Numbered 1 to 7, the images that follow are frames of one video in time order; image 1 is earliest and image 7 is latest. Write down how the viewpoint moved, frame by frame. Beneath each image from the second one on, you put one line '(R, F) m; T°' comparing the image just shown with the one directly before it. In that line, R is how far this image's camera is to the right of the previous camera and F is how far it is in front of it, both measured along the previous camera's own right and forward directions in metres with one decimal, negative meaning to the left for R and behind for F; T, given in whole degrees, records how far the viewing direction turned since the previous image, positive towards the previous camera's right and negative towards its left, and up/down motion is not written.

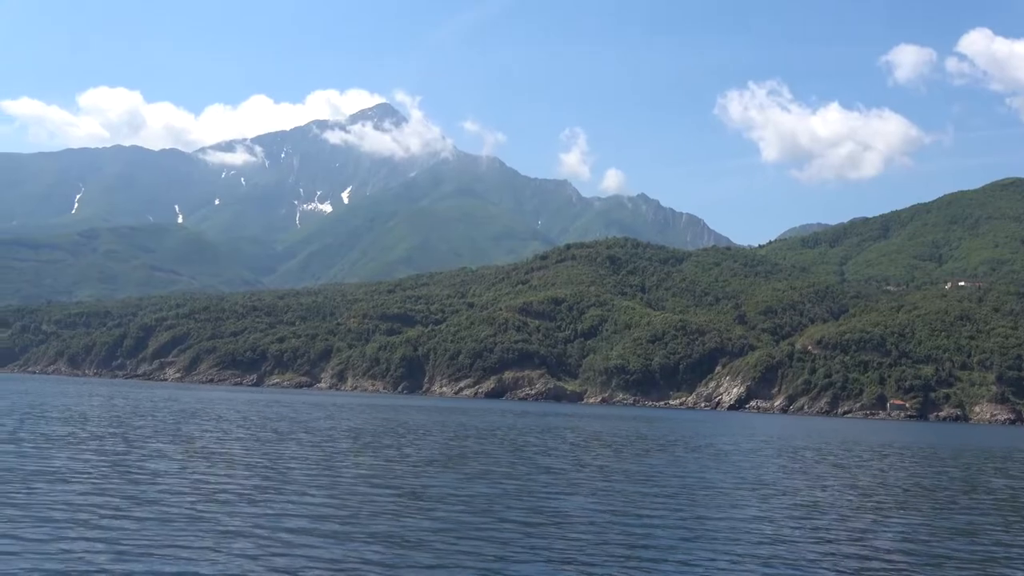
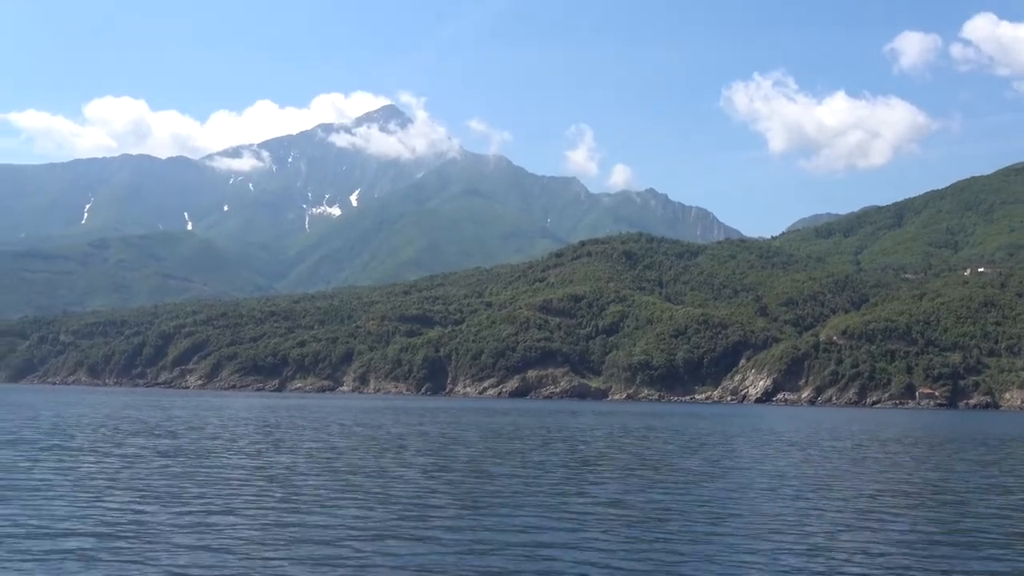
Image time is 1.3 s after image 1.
(-2.2, +1.3) m; 0°
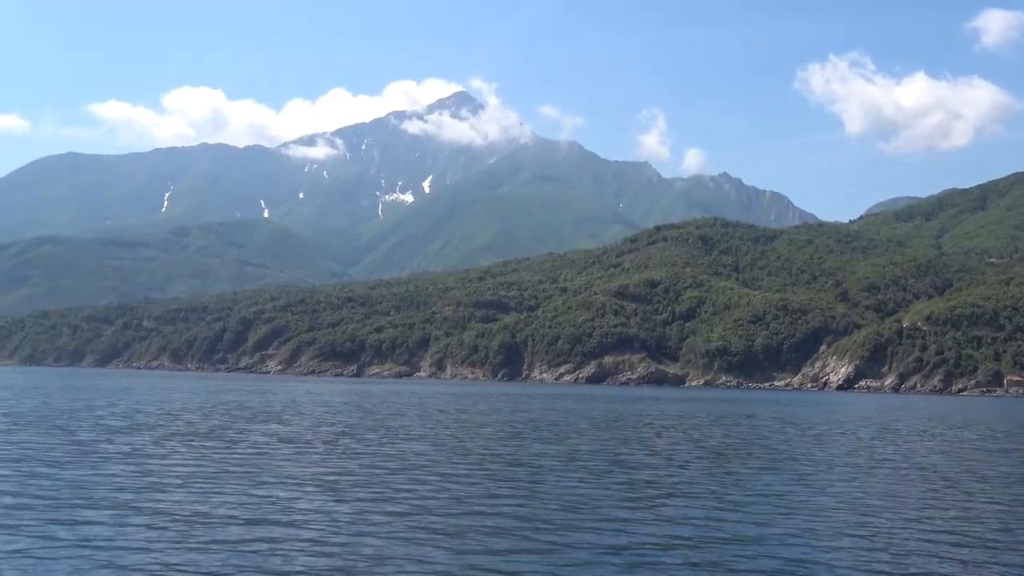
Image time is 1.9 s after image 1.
(-0.9, +0.3) m; -4°
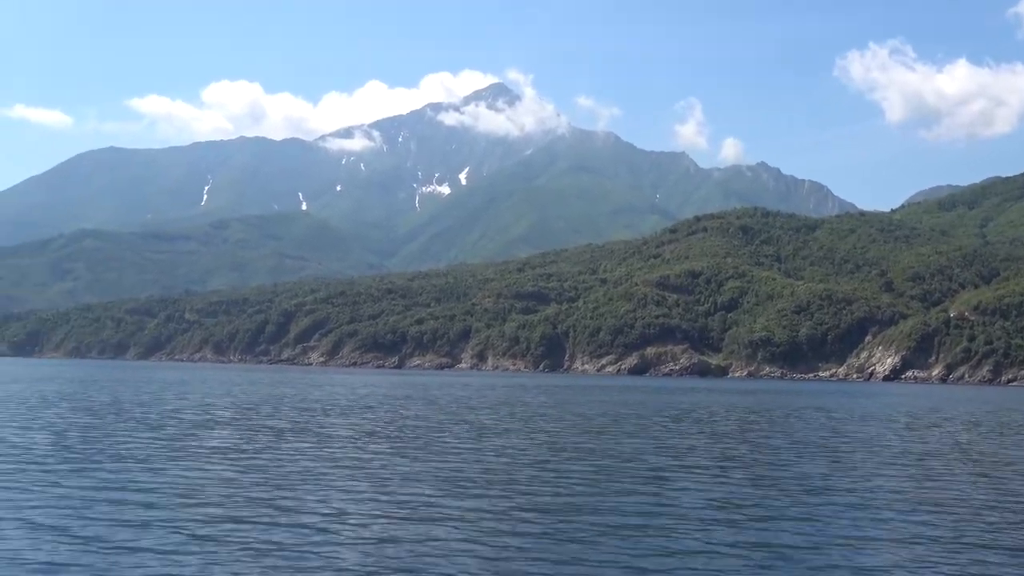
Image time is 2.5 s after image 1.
(-1.0, +0.5) m; -2°
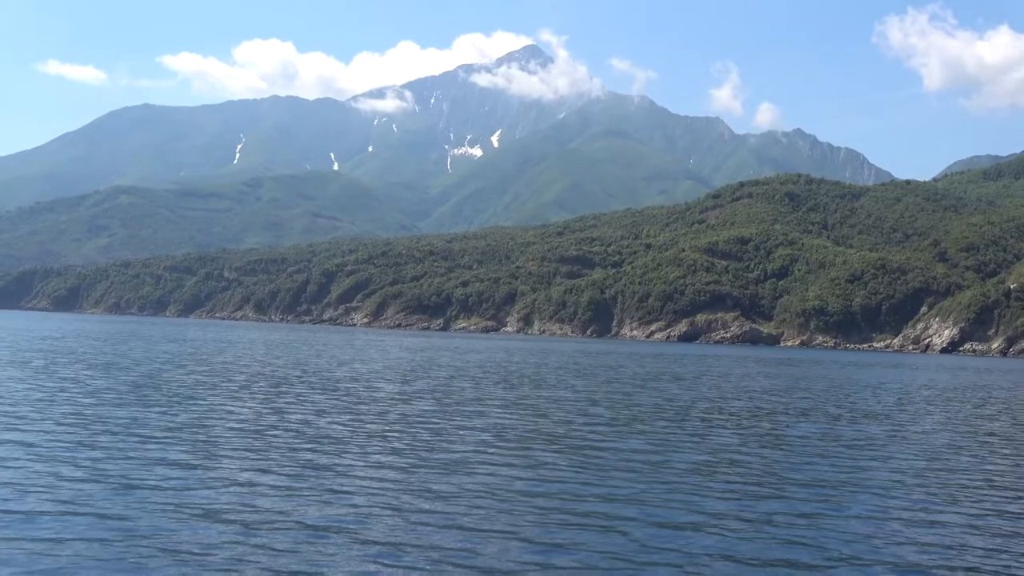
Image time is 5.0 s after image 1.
(-3.8, +2.7) m; -1°
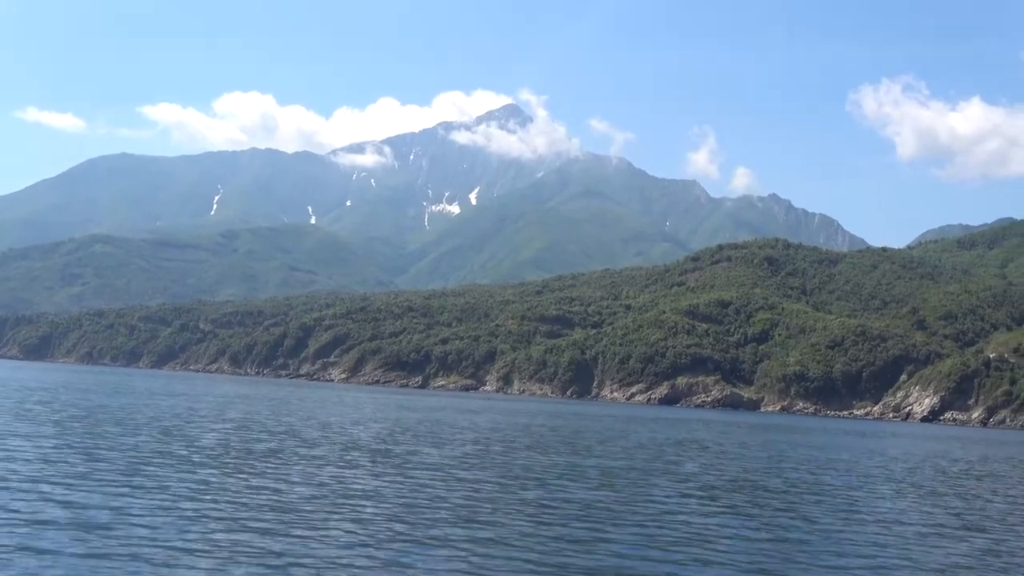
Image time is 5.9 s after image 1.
(-1.2, +1.1) m; +1°
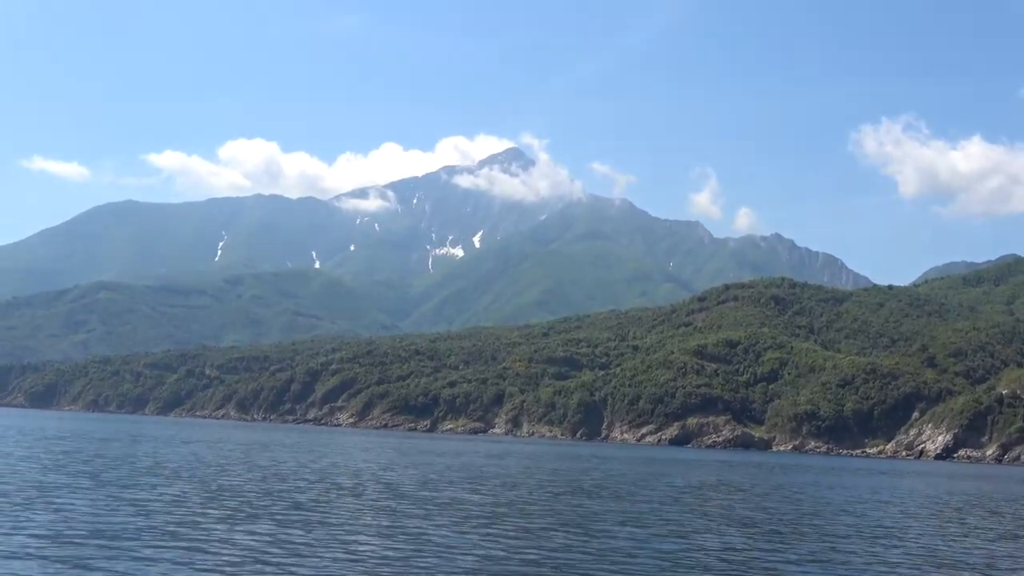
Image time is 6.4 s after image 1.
(-0.7, +0.6) m; 0°
